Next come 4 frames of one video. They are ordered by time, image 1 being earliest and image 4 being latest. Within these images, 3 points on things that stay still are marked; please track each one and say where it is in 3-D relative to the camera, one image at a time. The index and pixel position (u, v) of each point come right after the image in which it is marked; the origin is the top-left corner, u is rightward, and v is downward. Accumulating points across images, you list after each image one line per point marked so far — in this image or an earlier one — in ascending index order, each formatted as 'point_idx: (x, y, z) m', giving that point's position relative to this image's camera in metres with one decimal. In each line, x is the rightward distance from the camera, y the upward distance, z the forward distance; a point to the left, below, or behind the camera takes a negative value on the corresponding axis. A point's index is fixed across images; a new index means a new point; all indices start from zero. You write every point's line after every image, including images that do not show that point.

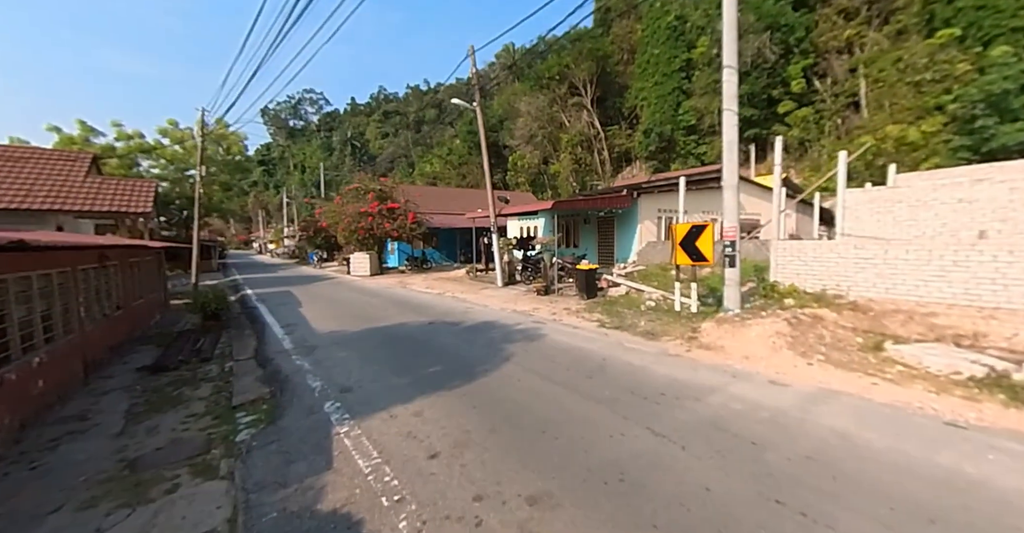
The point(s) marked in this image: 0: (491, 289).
0: (-0.8, -0.9, +14.6) m
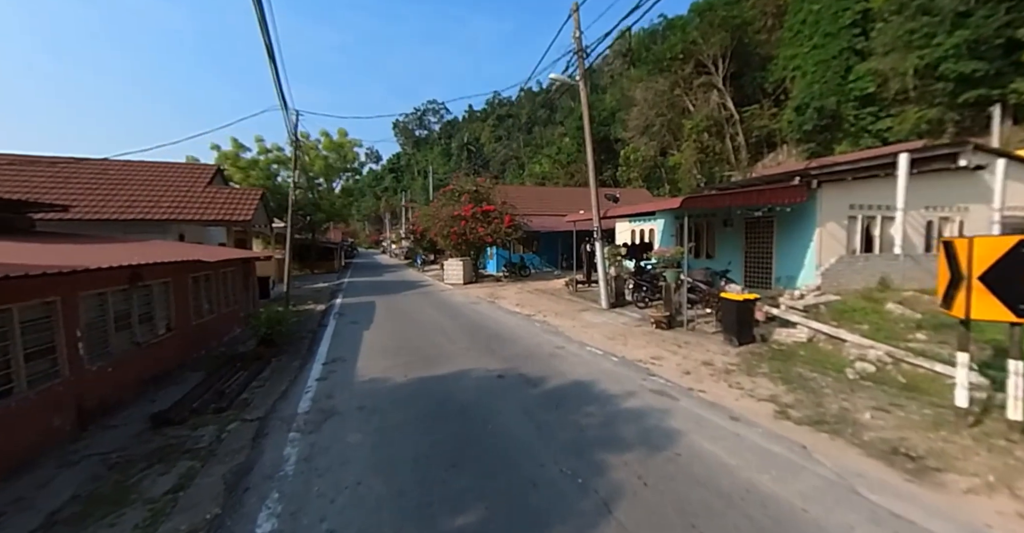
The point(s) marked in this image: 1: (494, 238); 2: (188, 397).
0: (+2.4, -1.3, +11.5) m
1: (-0.9, +1.4, +19.6) m
2: (-5.1, -2.1, +6.3) m
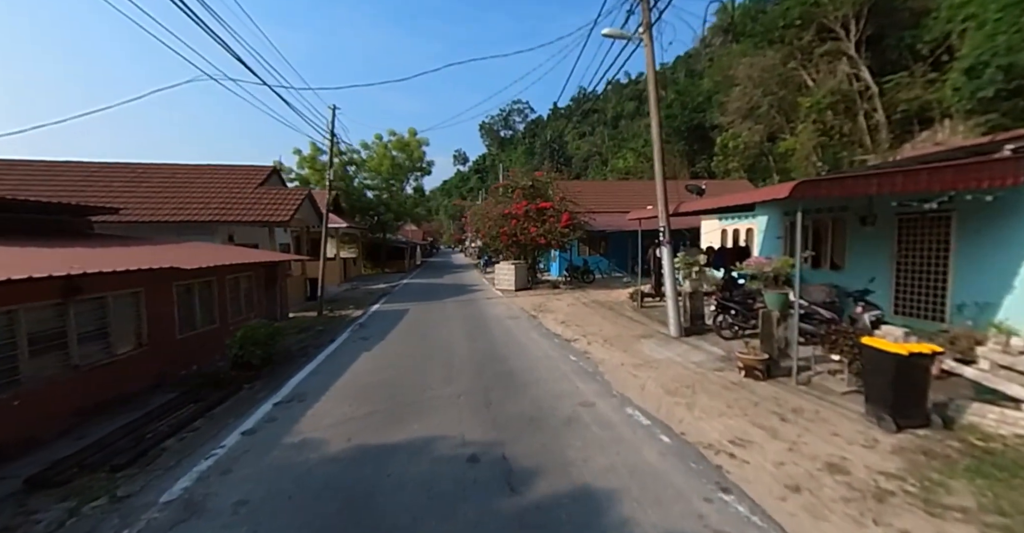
0: (+3.2, -1.6, +8.6) m
1: (+1.8, +1.2, +17.3) m
2: (-5.3, -2.2, +5.1) m
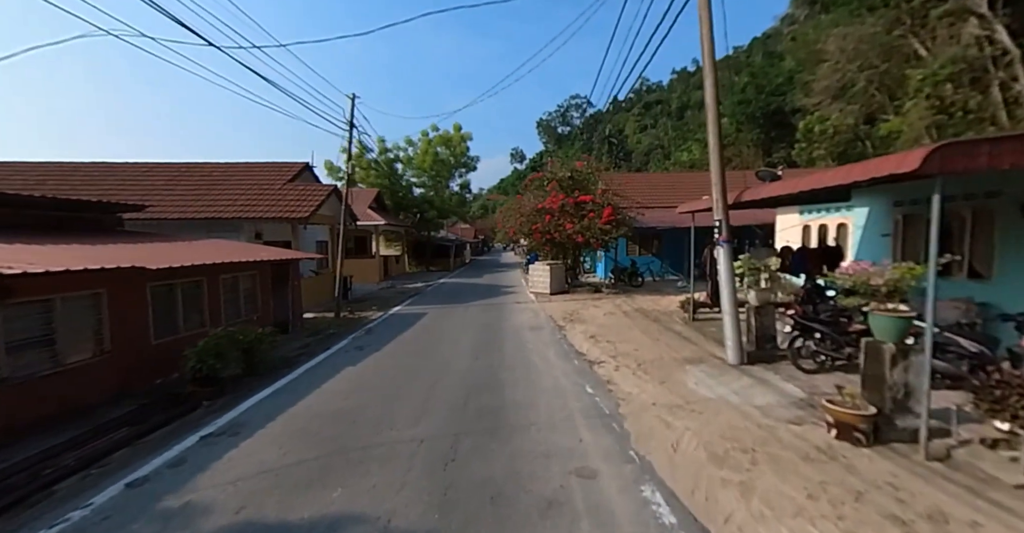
0: (+3.3, -1.7, +6.6) m
1: (+3.2, +1.2, +15.3) m
2: (-5.6, -2.2, +4.4) m
